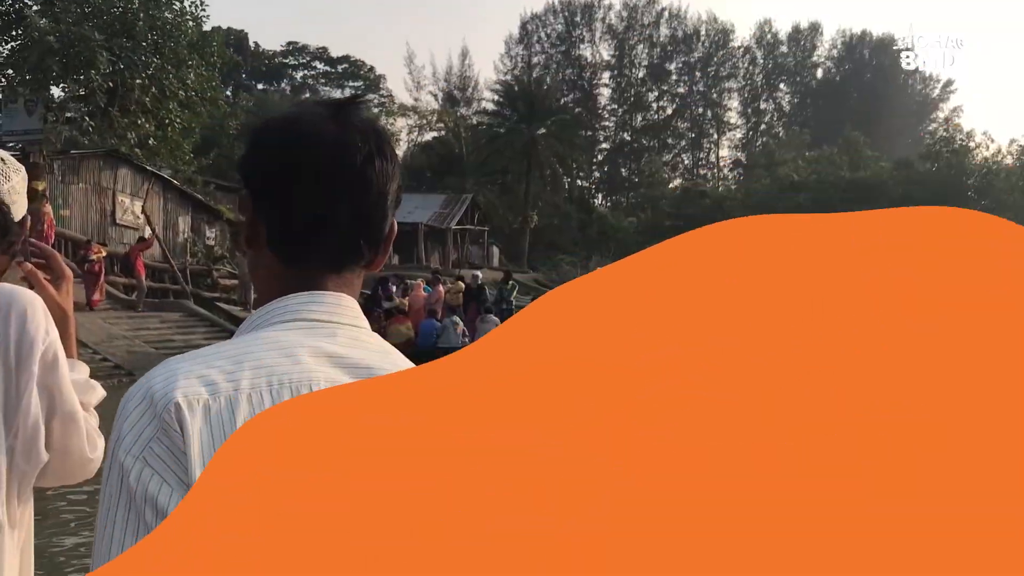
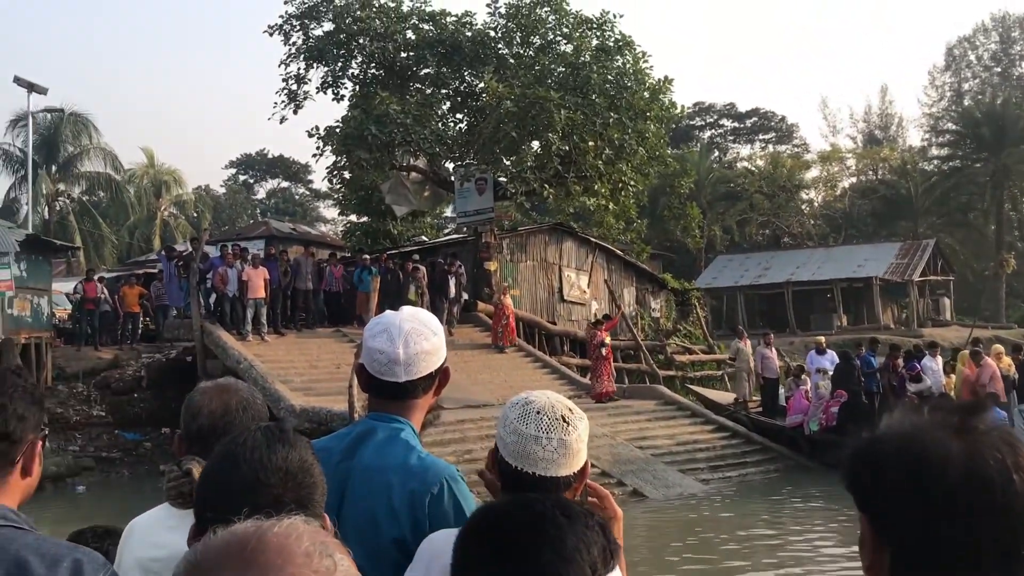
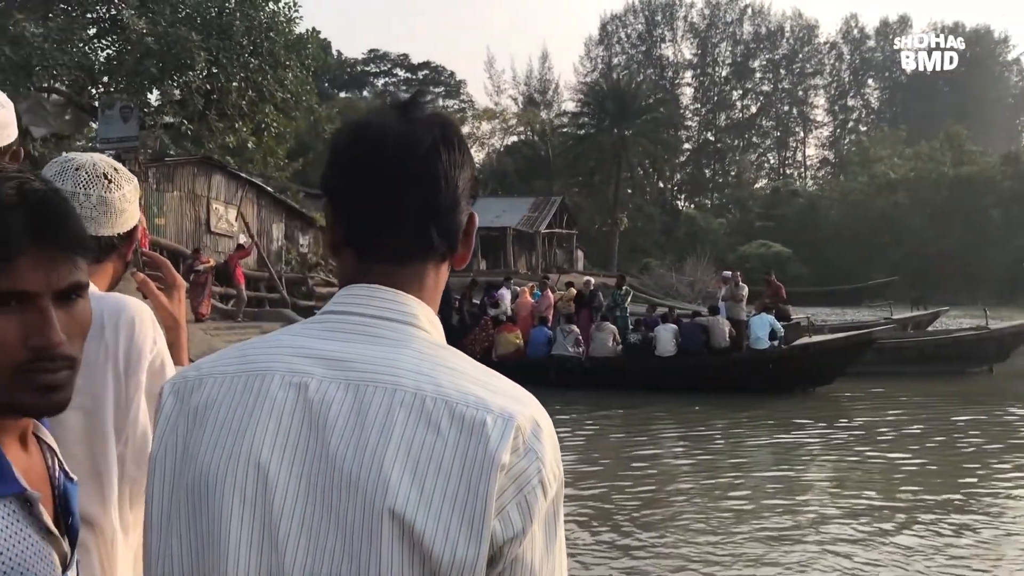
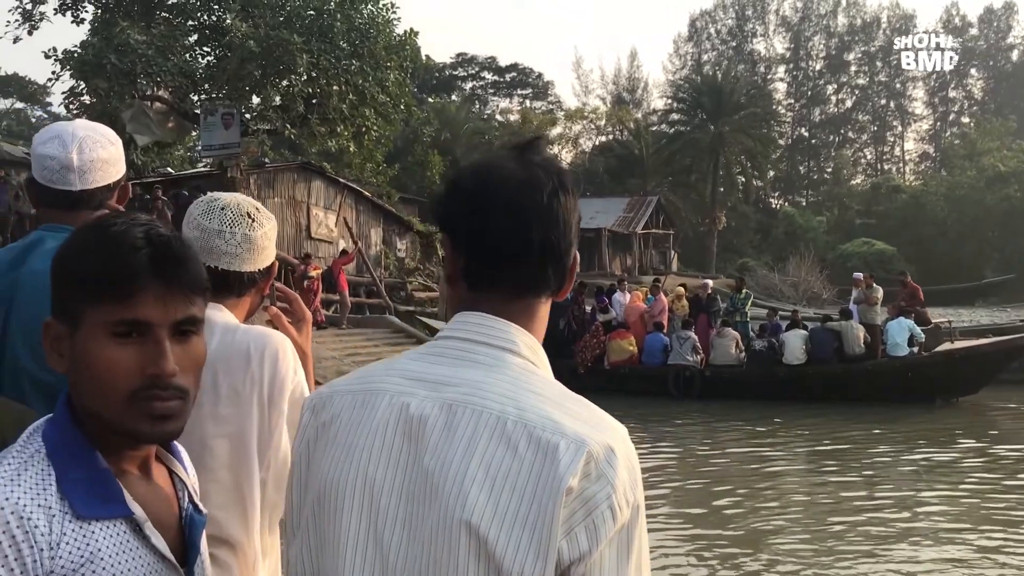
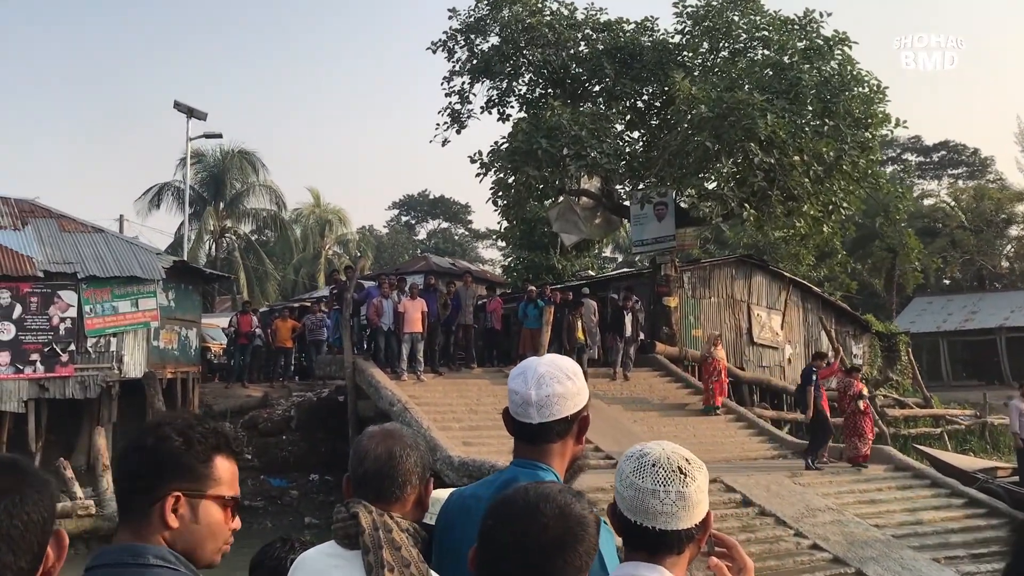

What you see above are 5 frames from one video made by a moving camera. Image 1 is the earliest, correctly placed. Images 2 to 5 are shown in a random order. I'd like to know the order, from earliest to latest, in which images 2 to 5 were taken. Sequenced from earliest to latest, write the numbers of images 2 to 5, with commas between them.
3, 4, 2, 5
